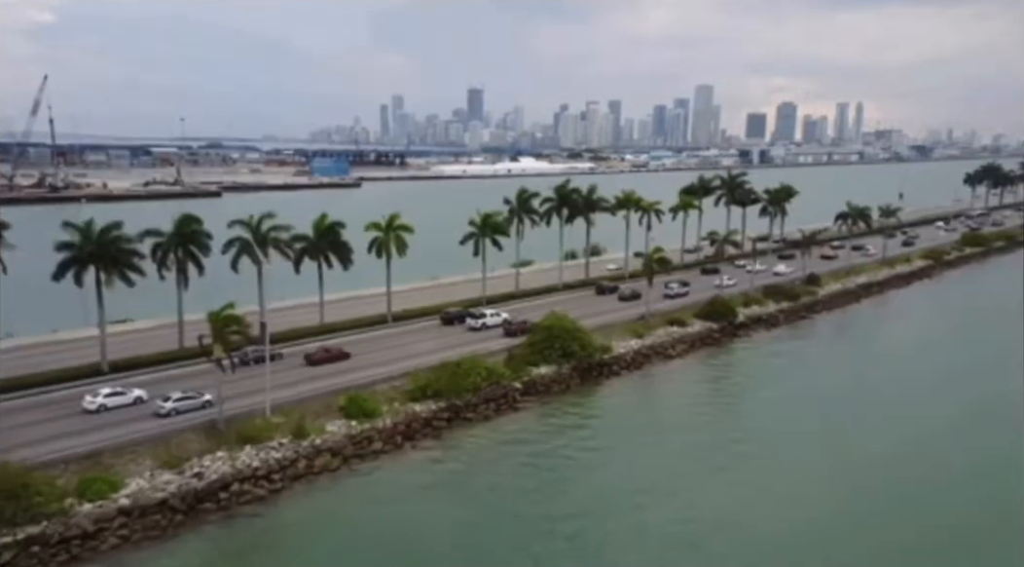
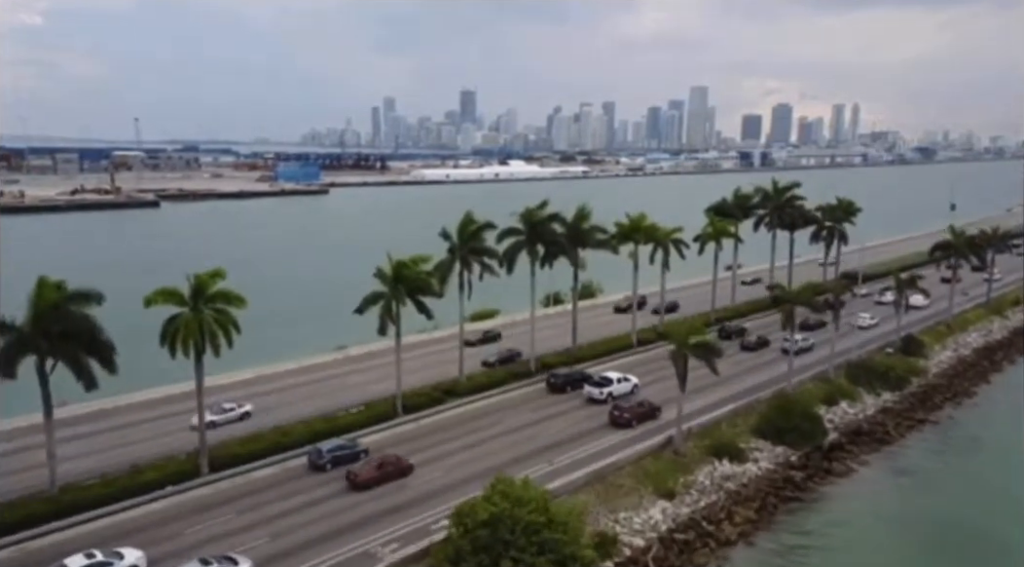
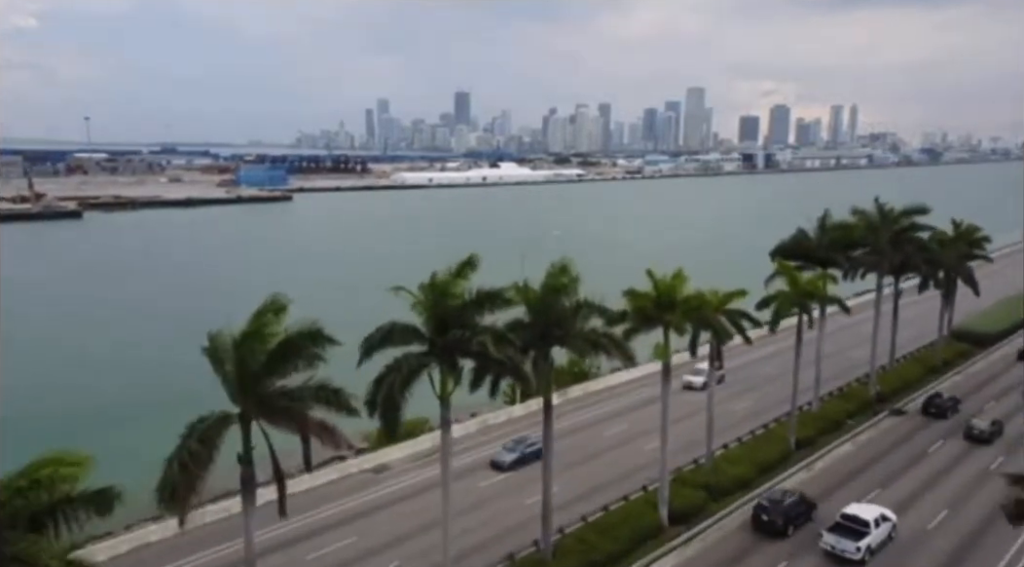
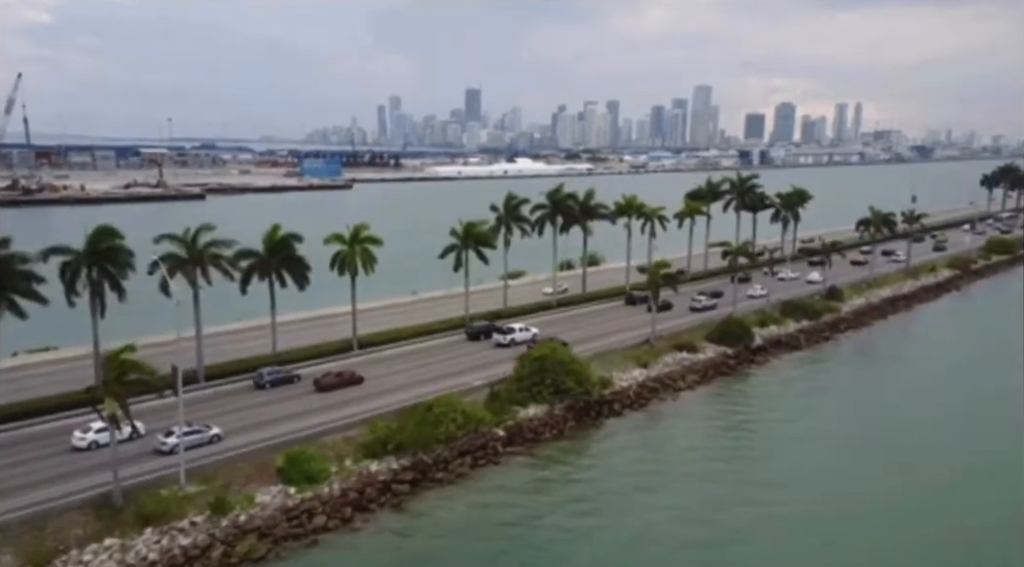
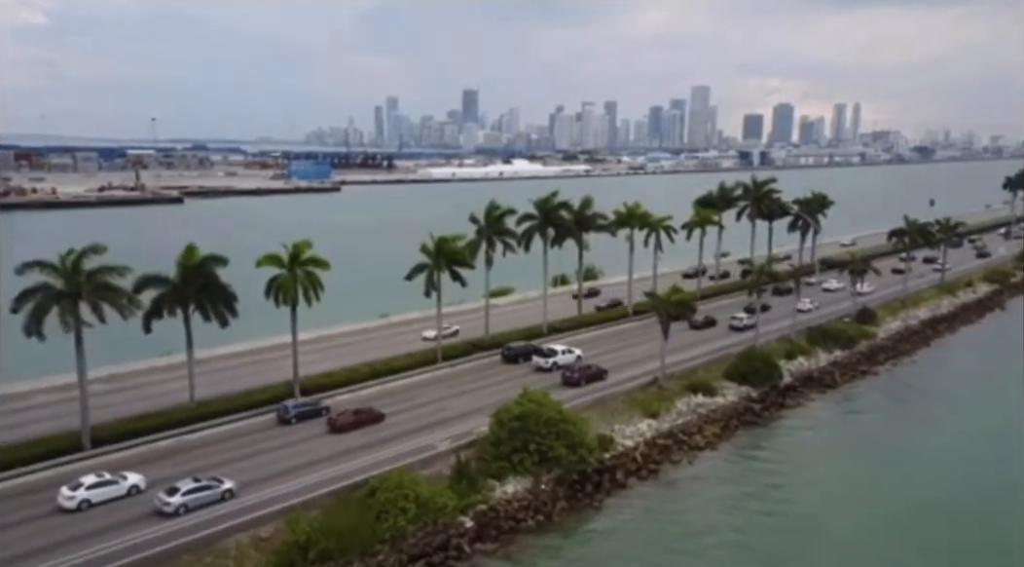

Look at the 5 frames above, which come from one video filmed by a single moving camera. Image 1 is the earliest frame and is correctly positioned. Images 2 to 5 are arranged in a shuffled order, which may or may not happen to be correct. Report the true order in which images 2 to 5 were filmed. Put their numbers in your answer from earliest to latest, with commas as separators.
4, 5, 2, 3
